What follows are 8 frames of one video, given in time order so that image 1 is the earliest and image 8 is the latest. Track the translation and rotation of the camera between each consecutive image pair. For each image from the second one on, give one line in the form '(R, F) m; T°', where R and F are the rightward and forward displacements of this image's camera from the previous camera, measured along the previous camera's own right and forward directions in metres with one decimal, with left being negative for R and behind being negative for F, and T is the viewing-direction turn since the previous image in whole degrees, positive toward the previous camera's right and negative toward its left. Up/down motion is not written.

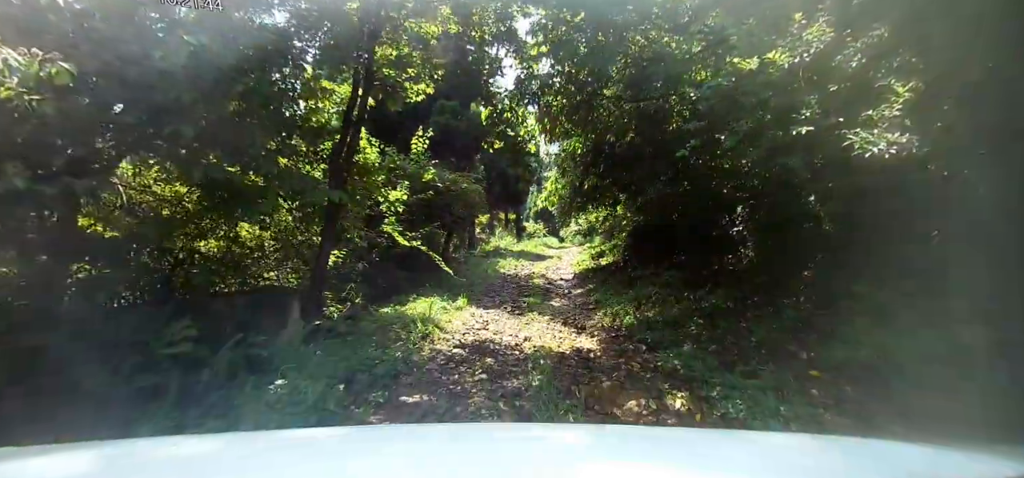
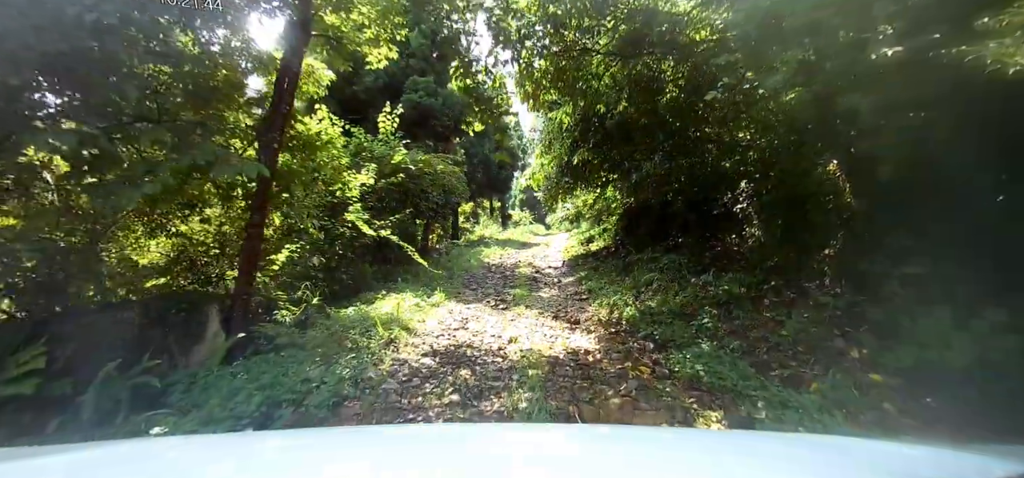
(+0.1, +1.0) m; +2°
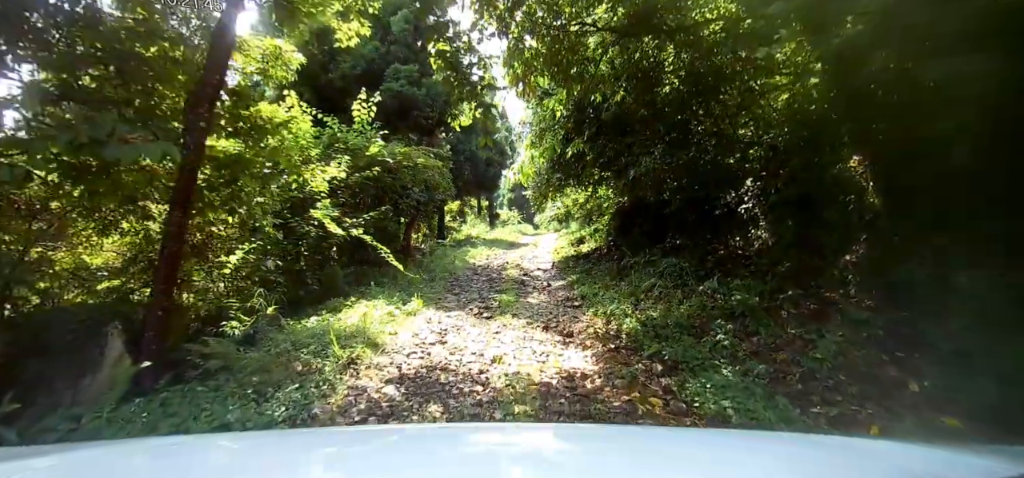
(0.0, +0.7) m; +1°
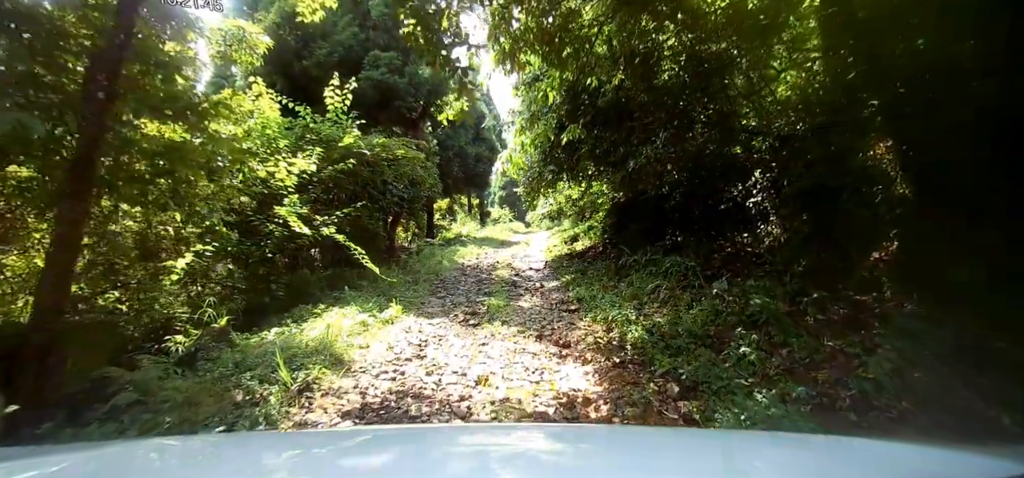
(0.0, +0.7) m; +1°
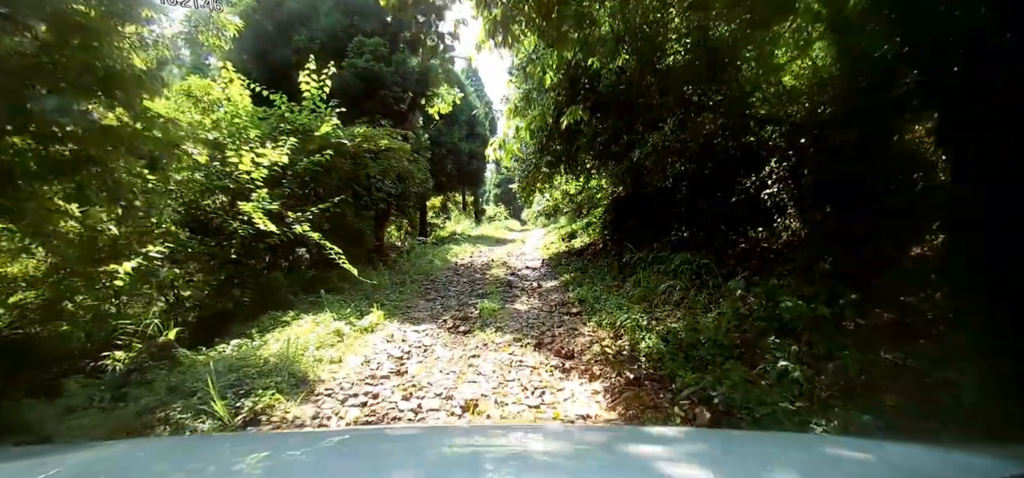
(0.0, +0.6) m; +1°
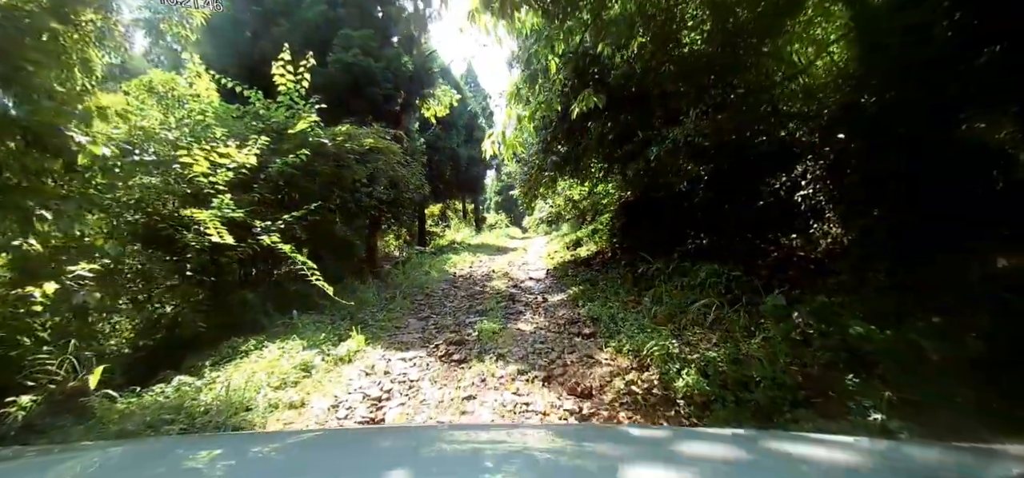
(0.0, +0.8) m; 0°
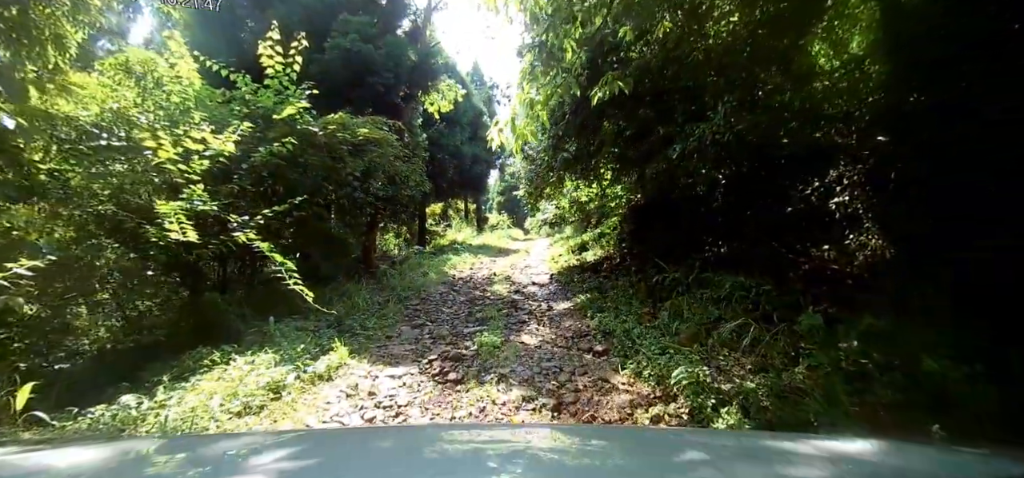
(0.0, +0.5) m; 0°
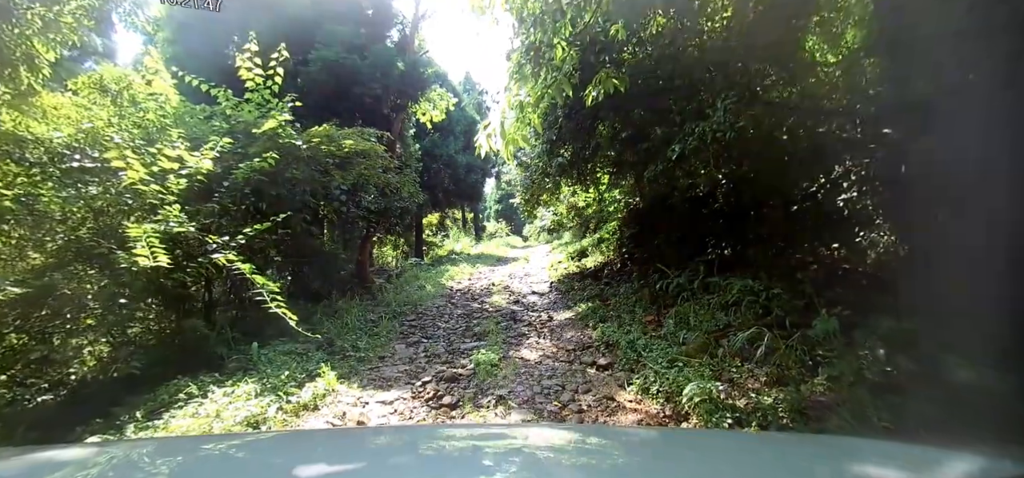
(0.0, +0.2) m; 0°
